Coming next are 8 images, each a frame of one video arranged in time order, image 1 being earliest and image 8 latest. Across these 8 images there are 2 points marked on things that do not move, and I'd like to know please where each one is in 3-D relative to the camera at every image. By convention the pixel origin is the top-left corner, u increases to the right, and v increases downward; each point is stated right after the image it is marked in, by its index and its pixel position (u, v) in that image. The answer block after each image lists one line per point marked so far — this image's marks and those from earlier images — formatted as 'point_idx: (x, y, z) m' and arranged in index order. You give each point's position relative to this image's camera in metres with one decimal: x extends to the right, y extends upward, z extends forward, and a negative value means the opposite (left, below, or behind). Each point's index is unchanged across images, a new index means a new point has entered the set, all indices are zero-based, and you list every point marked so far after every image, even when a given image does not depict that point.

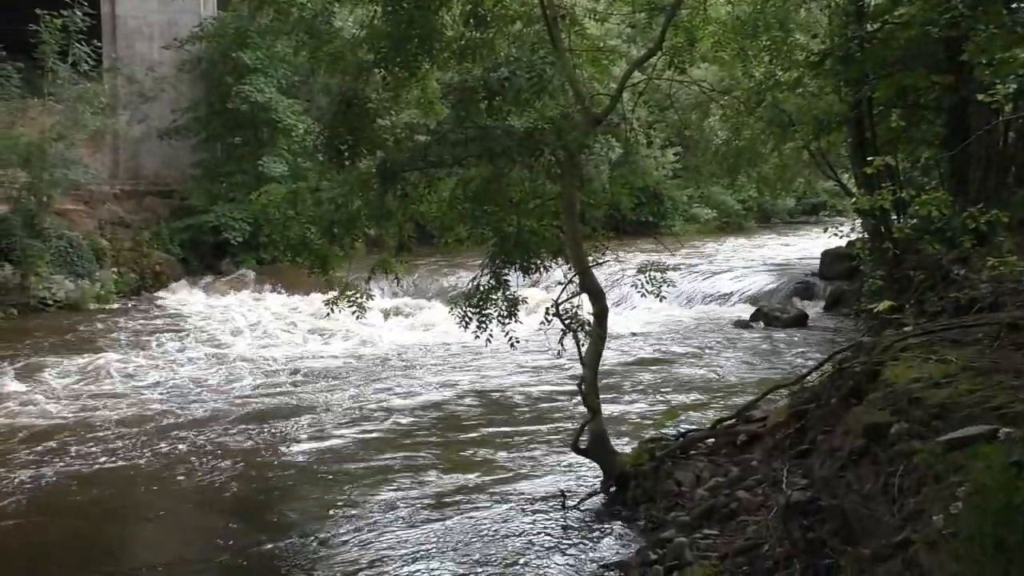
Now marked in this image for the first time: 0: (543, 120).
0: (+0.1, +0.7, +4.5) m
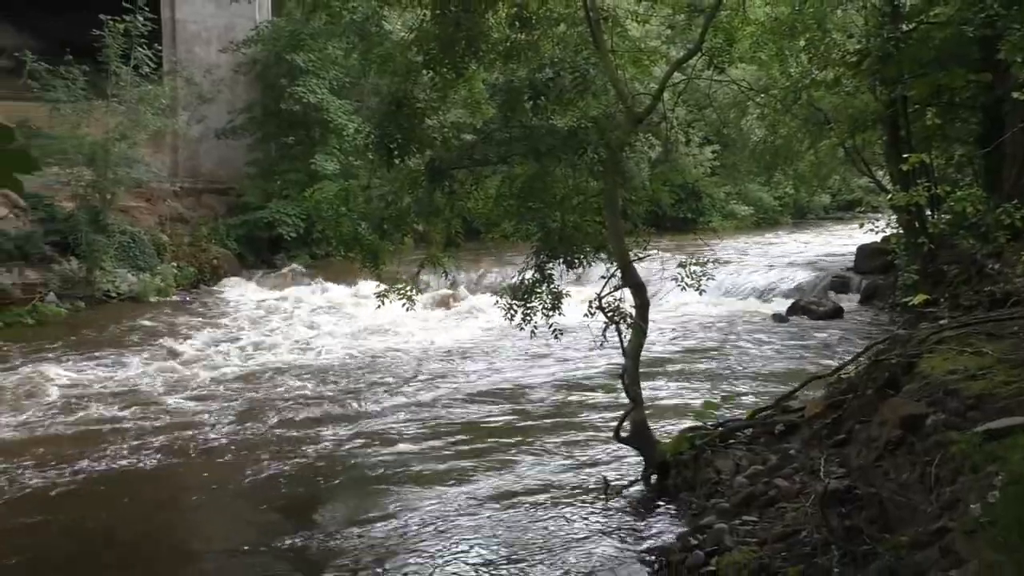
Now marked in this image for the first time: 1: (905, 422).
0: (+0.3, +0.7, +4.7) m
1: (+1.6, -0.6, +4.3) m
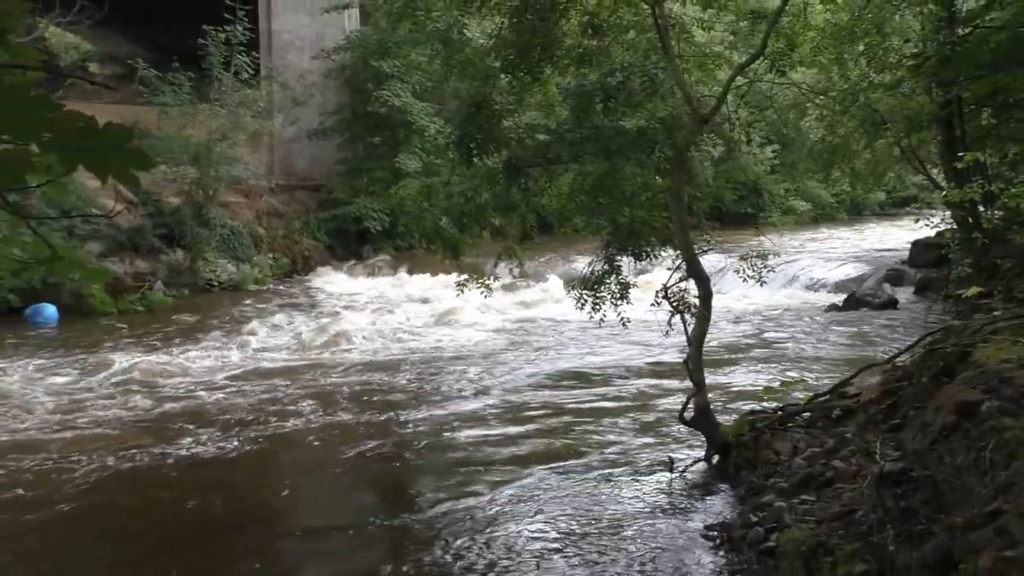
0: (+0.7, +0.8, +4.9) m
1: (+1.9, -0.5, +4.6) m
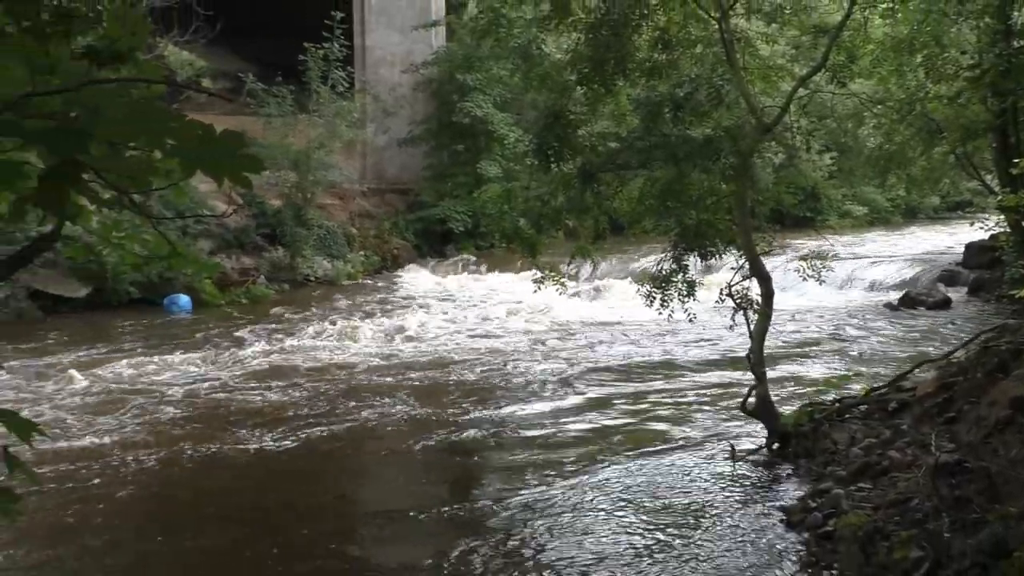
0: (+1.0, +0.8, +5.3) m
1: (+2.3, -0.5, +4.8) m
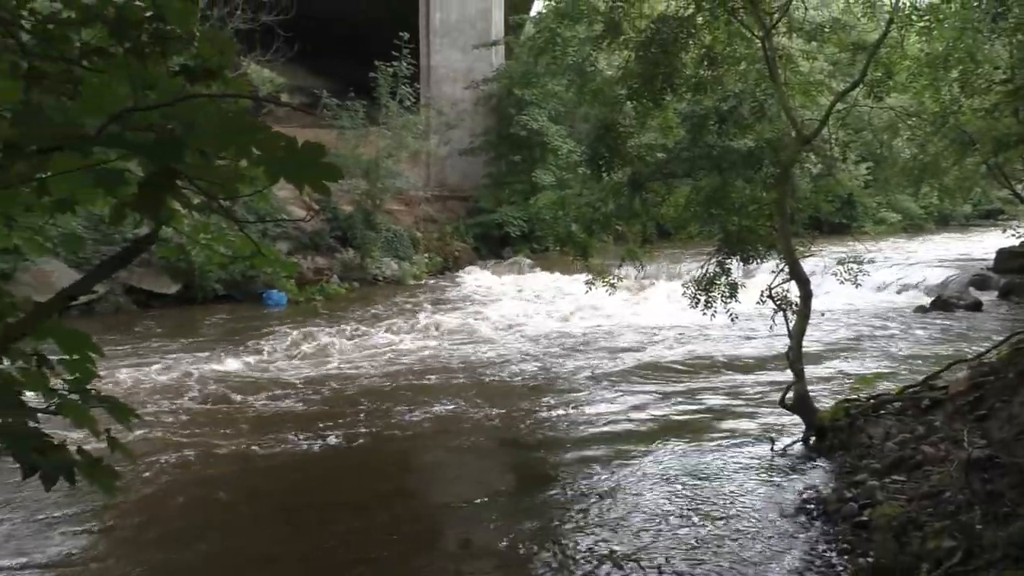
0: (+1.3, +0.8, +5.7) m
1: (+2.5, -0.5, +5.1) m
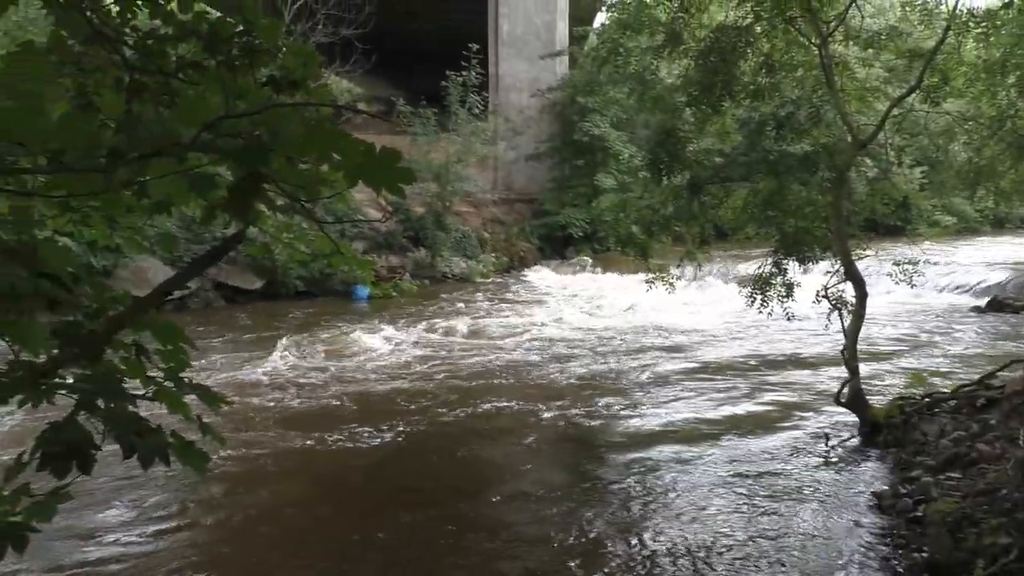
0: (+1.7, +0.8, +5.9) m
1: (+2.8, -0.5, +5.2) m
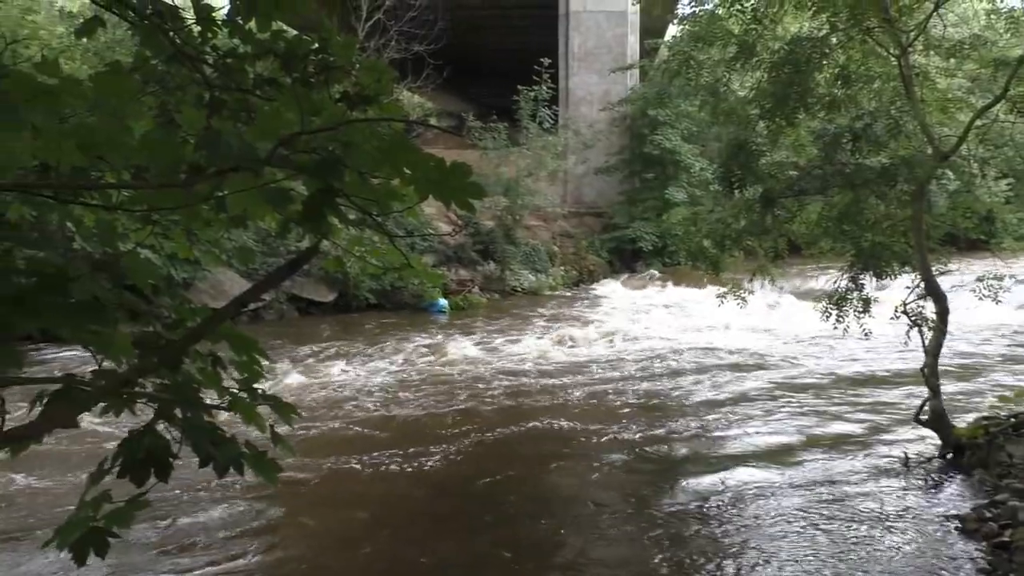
0: (+2.1, +0.7, +5.7) m
1: (+3.1, -0.6, +4.9) m
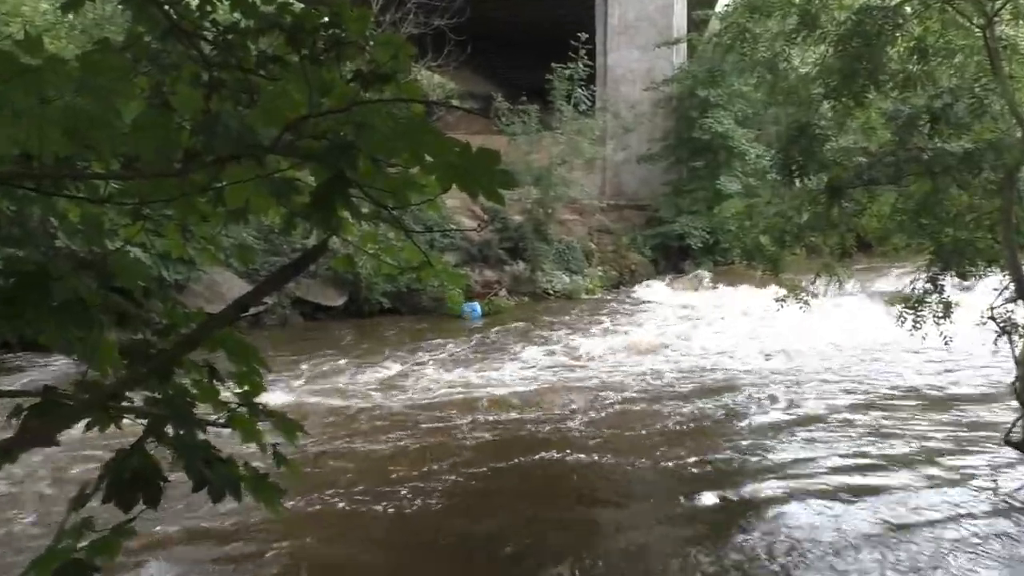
0: (+2.2, +0.7, +5.0) m
1: (+3.3, -0.6, +4.2) m
